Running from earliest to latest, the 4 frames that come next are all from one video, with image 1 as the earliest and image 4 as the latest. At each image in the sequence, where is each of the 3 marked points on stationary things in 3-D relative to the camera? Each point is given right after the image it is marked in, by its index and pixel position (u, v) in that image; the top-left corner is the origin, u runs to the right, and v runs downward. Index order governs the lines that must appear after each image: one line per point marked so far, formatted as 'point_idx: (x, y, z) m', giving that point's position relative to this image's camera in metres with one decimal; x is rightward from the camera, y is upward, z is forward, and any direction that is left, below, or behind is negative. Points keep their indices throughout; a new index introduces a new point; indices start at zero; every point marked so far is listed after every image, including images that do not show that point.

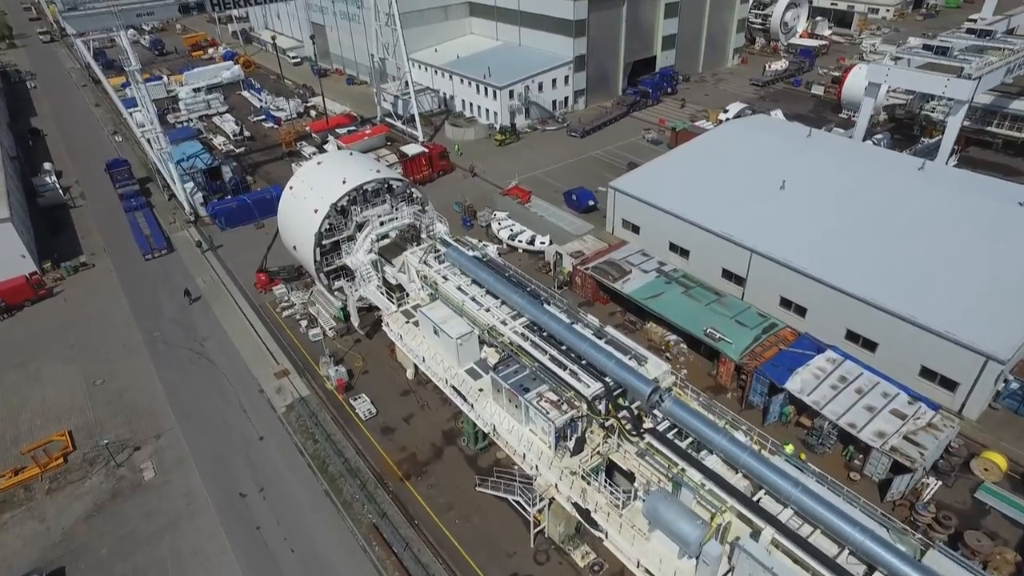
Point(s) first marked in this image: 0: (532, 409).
0: (+0.6, -3.8, +18.9) m
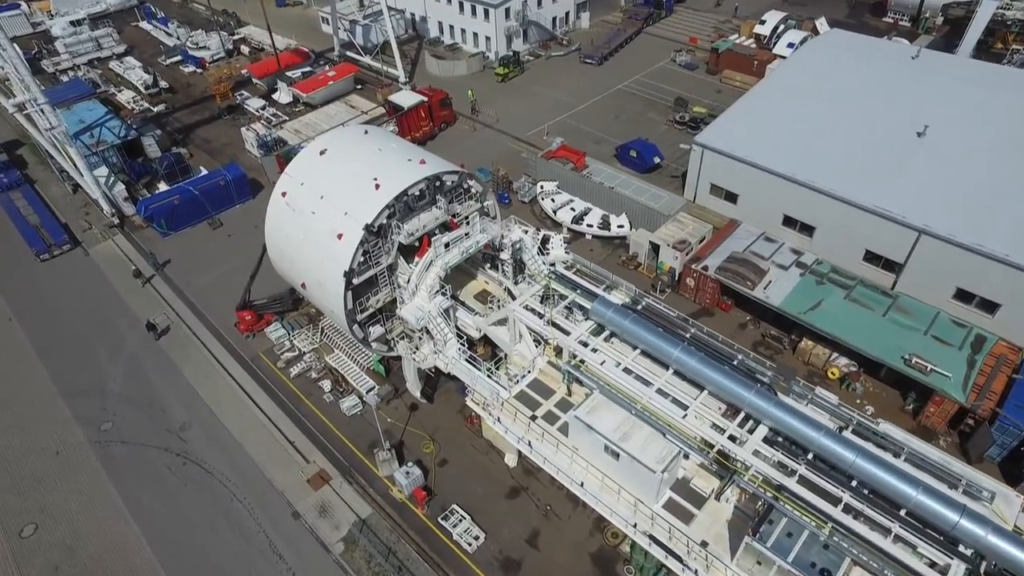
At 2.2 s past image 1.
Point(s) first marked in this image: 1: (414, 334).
0: (+6.3, -6.1, +11.3) m
1: (-3.0, -1.4, +18.8) m
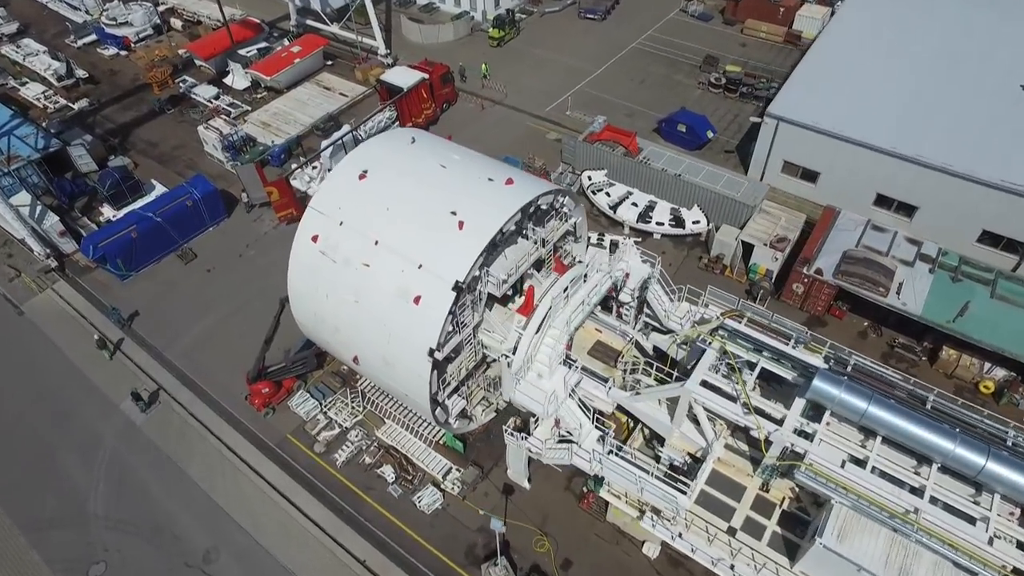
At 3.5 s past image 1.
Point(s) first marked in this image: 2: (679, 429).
0: (+10.8, -7.3, +7.9) m
1: (+0.4, -3.0, +14.1) m
2: (+3.6, -3.0, +13.2) m
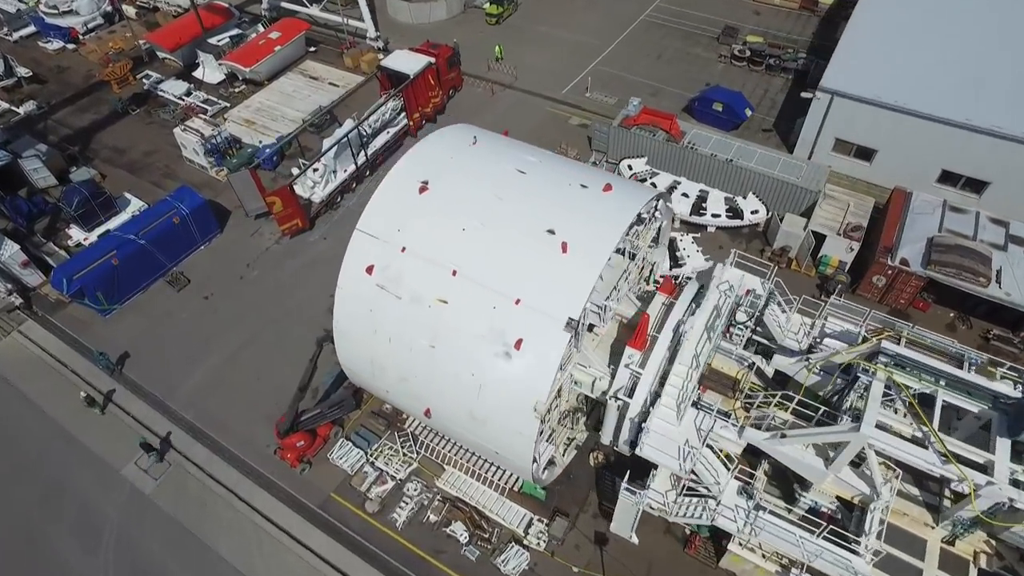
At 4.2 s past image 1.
0: (+13.7, -7.3, +6.3) m
1: (+2.7, -3.5, +11.7) m
2: (+6.0, -3.4, +11.0) m
